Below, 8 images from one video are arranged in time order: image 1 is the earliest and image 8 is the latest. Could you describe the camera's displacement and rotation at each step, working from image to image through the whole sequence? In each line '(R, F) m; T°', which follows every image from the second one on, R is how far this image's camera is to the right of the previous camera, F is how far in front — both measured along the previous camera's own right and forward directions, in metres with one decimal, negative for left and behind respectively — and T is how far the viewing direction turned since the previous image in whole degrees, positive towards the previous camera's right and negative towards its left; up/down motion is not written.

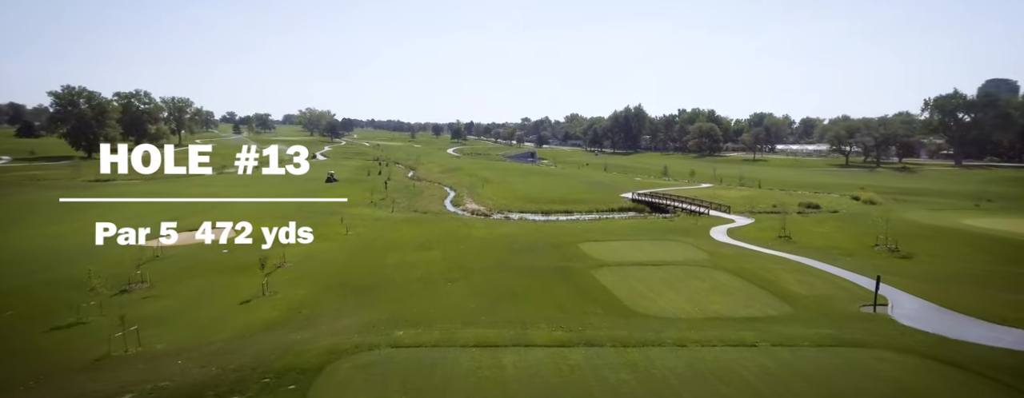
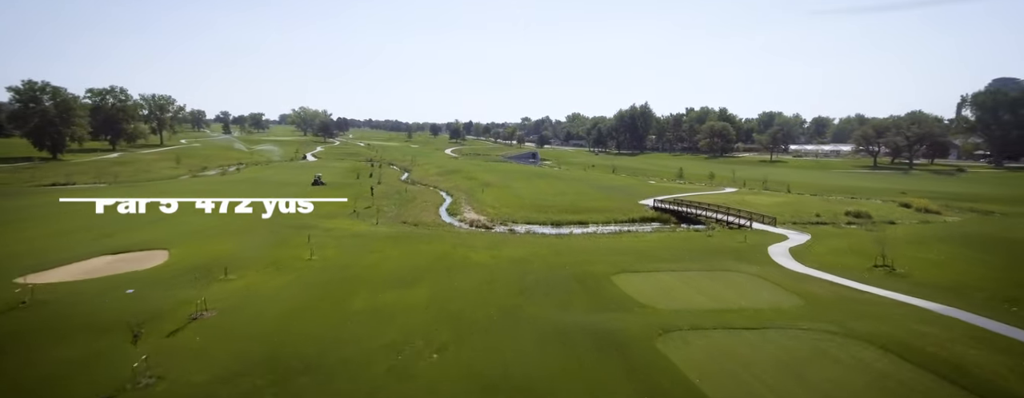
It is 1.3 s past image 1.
(-0.6, +8.9) m; 0°
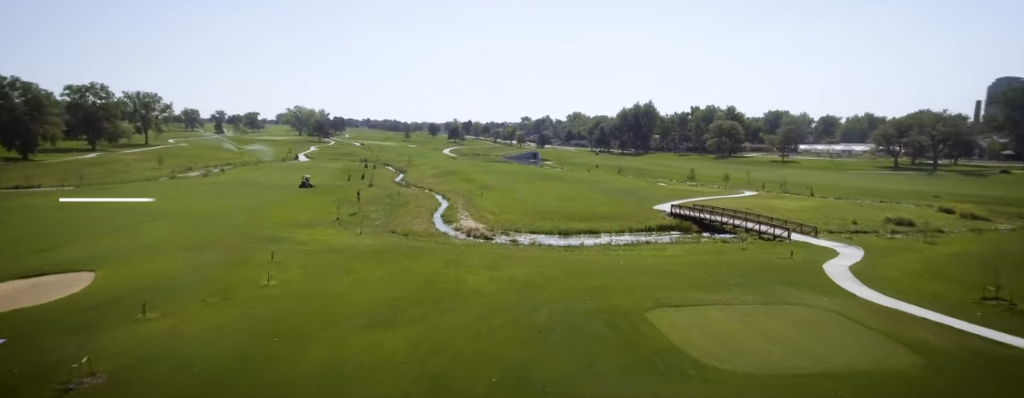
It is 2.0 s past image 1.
(-0.3, +6.2) m; 0°
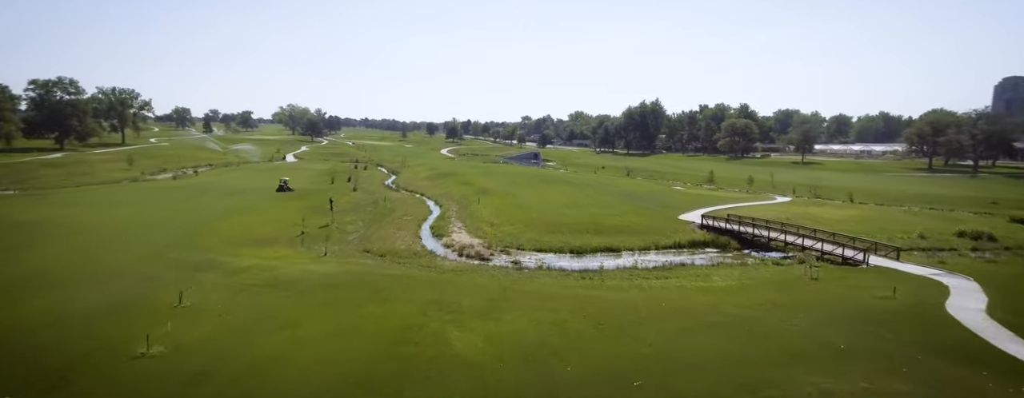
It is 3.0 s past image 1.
(-0.2, +8.8) m; 0°
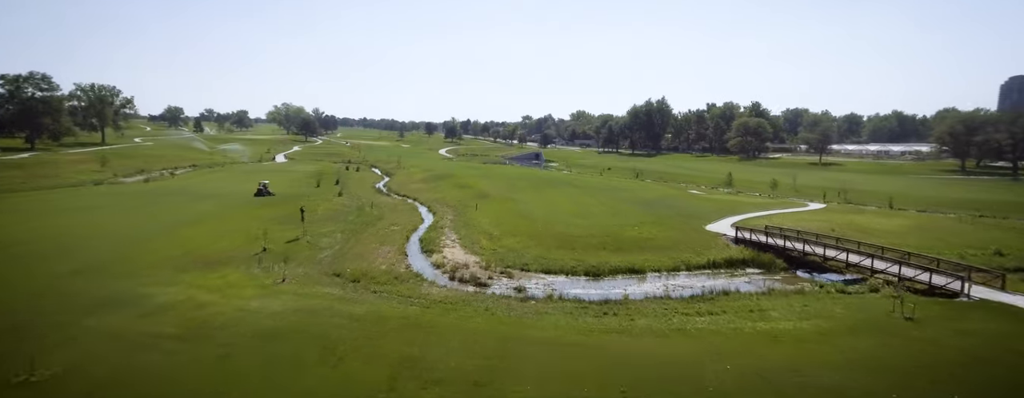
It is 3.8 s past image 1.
(-0.2, +6.9) m; 0°
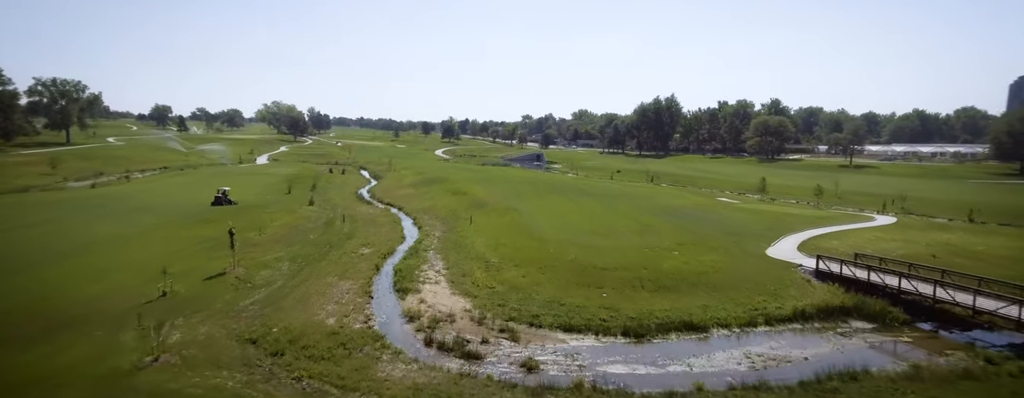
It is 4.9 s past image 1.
(-0.2, +10.5) m; 0°
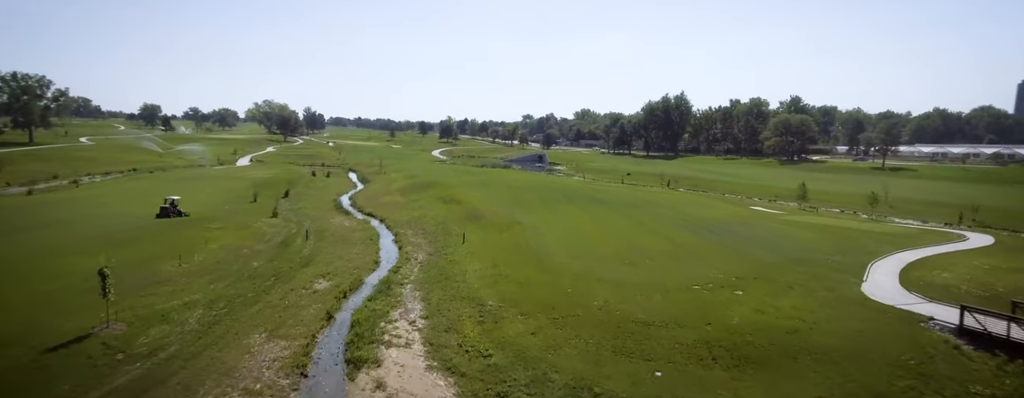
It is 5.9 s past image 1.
(-0.2, +9.5) m; 0°
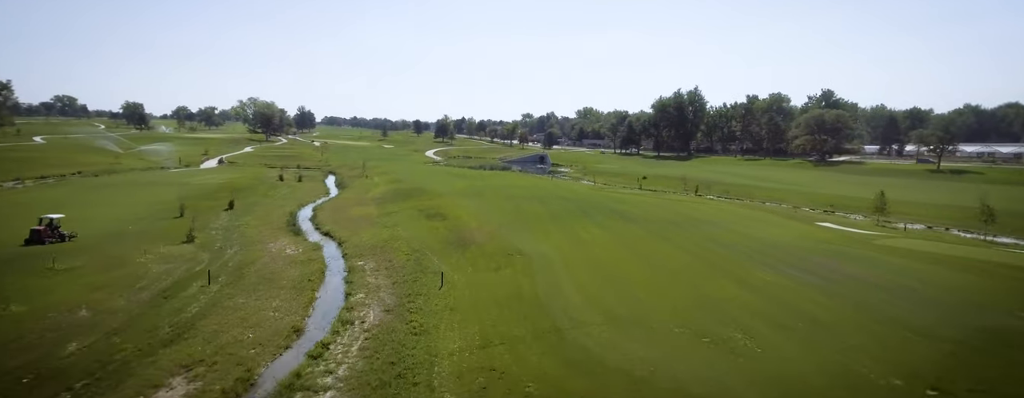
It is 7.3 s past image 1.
(-0.1, +13.2) m; 0°
